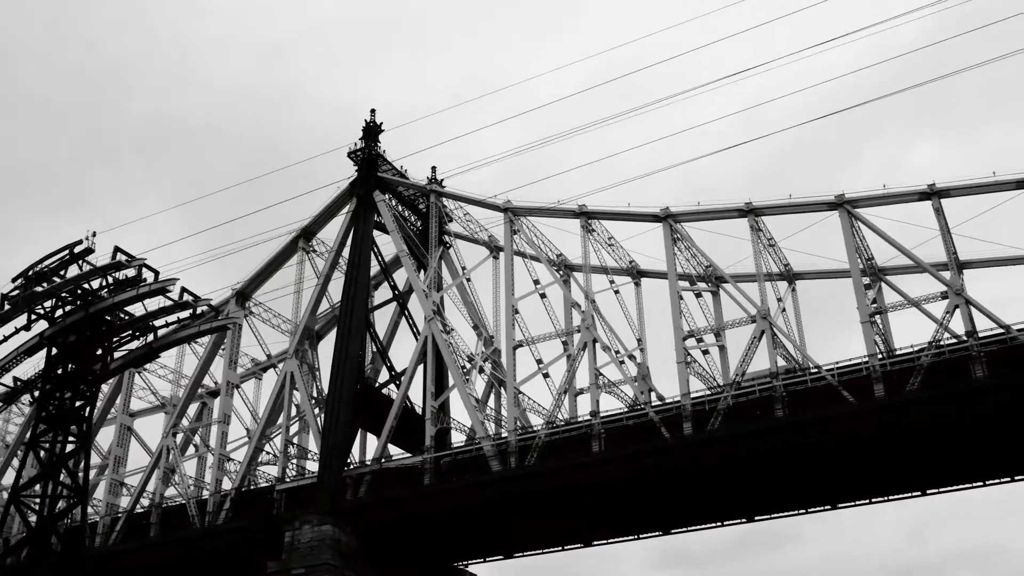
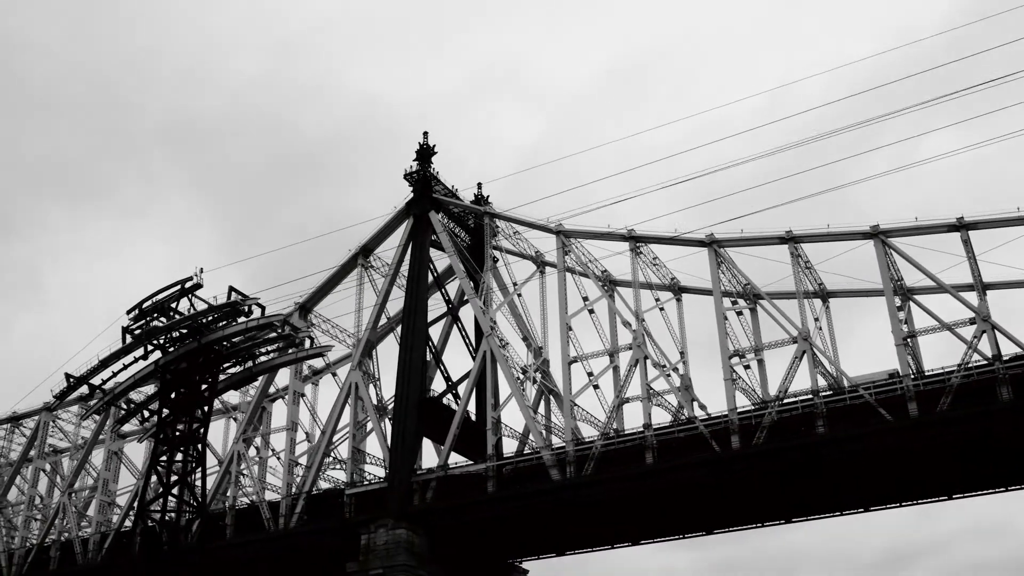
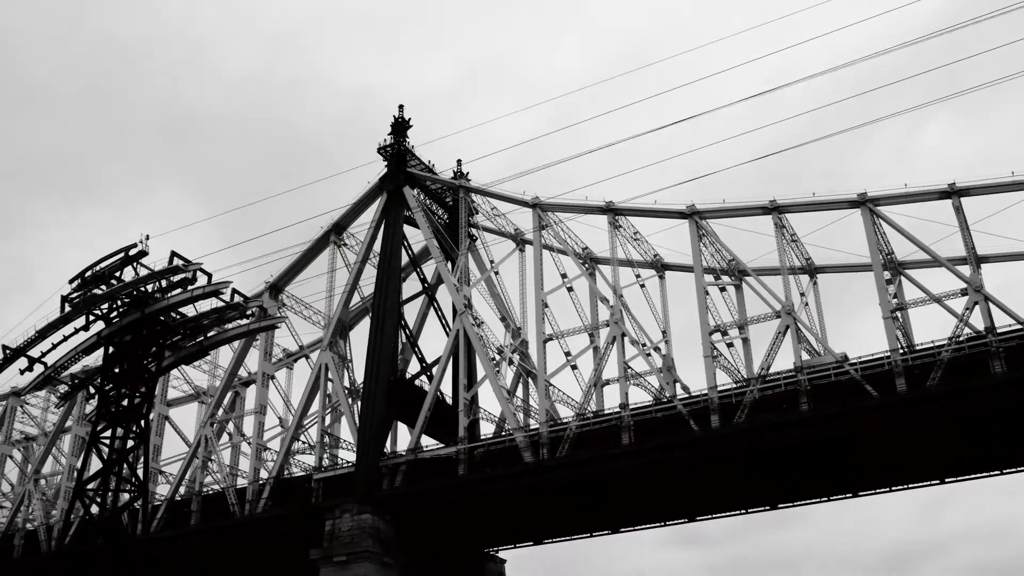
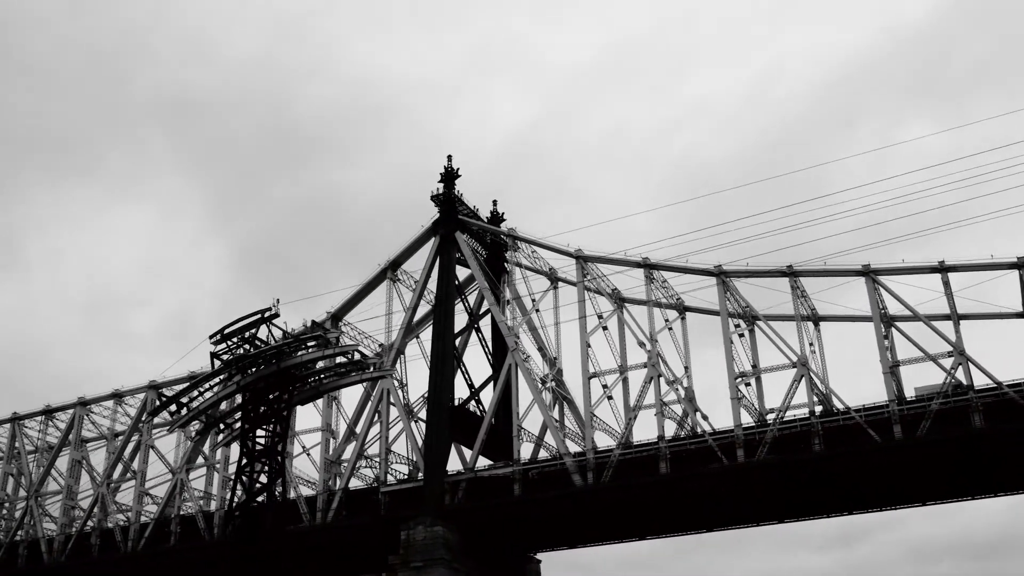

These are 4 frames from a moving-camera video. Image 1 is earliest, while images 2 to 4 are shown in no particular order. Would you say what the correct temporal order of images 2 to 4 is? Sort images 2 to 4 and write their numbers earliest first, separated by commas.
3, 2, 4
